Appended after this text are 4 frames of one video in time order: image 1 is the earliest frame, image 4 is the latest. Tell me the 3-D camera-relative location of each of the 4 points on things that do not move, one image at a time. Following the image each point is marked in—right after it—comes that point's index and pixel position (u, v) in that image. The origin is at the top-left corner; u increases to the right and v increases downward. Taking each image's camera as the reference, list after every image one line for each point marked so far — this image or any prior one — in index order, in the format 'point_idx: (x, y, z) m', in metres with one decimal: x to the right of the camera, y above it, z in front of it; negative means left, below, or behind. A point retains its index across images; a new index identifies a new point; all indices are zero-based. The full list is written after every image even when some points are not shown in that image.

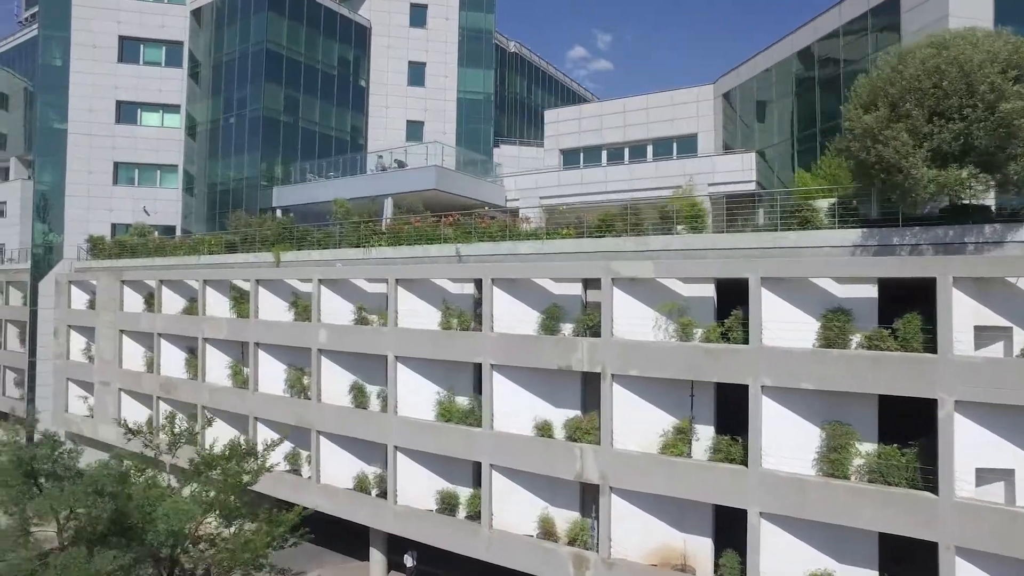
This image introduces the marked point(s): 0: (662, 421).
0: (+3.6, -3.2, +15.8) m
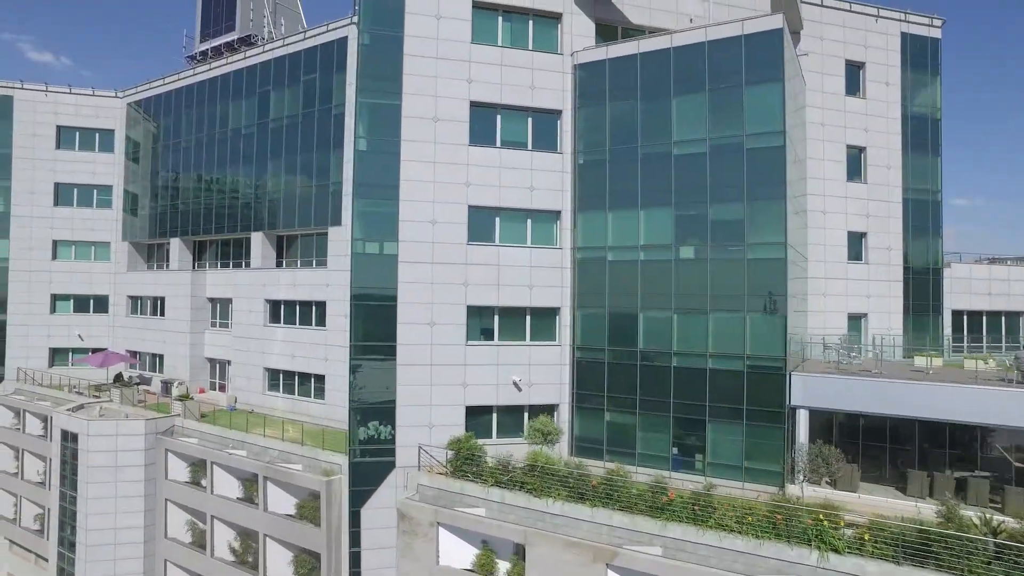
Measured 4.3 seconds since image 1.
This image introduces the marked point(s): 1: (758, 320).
0: (+24.3, -10.9, +5.1) m
1: (+7.3, -0.9, +19.4) m
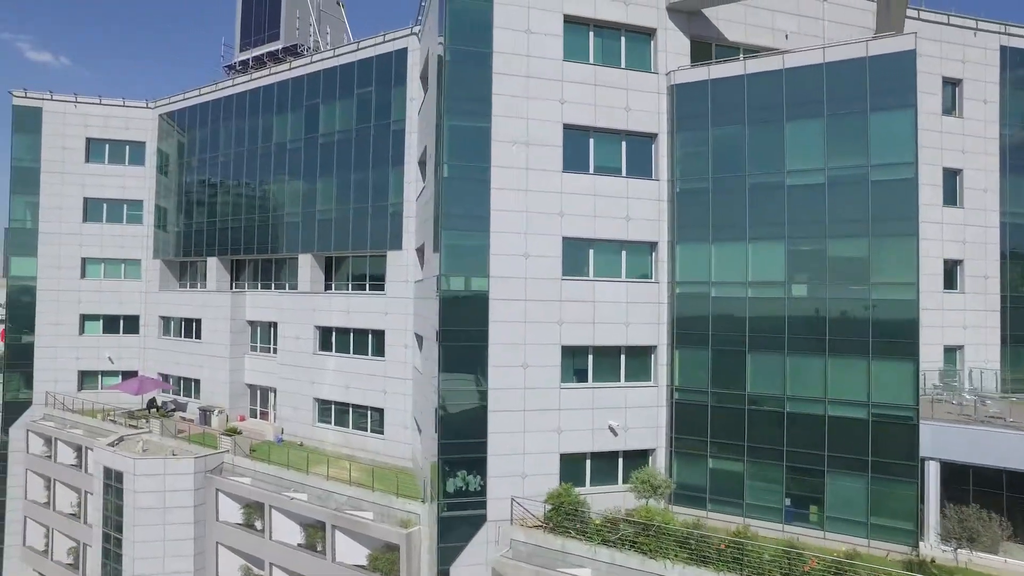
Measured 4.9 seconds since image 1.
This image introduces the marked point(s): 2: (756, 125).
0: (+27.4, -12.1, +3.8) m
1: (+10.3, -2.1, +17.9) m
2: (+7.4, +5.0, +19.7) m
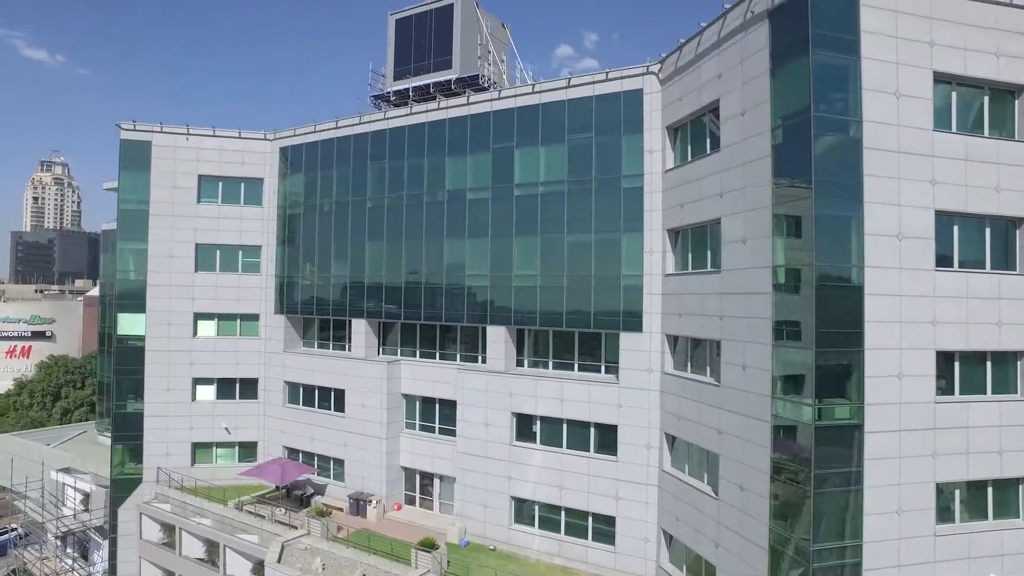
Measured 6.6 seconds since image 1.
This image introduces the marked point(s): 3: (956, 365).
0: (+37.0, -15.5, +0.8) m
1: (+19.4, -5.3, +14.3) m
2: (+16.5, +1.8, +16.0) m
3: (+11.4, -2.0, +16.8) m
